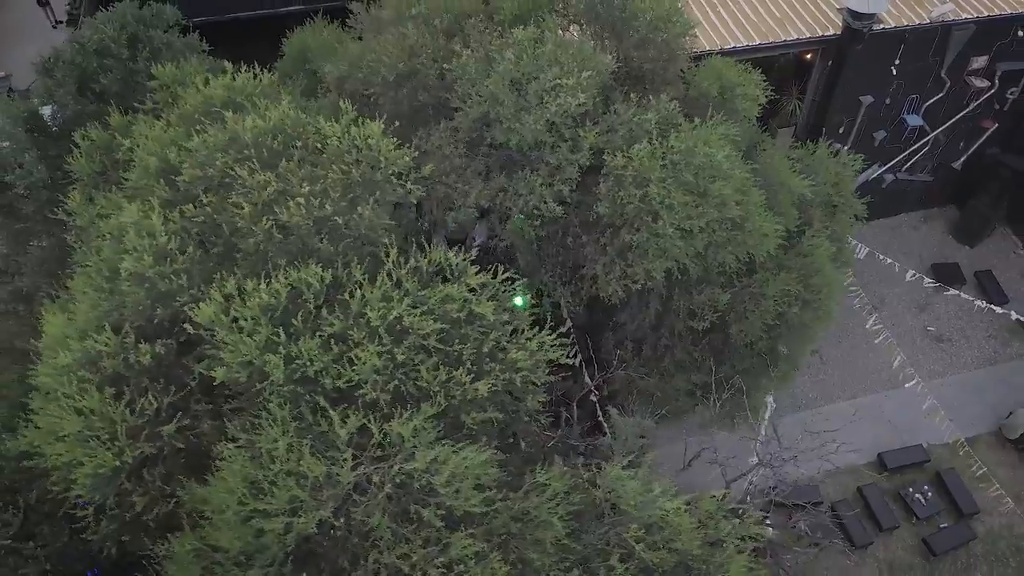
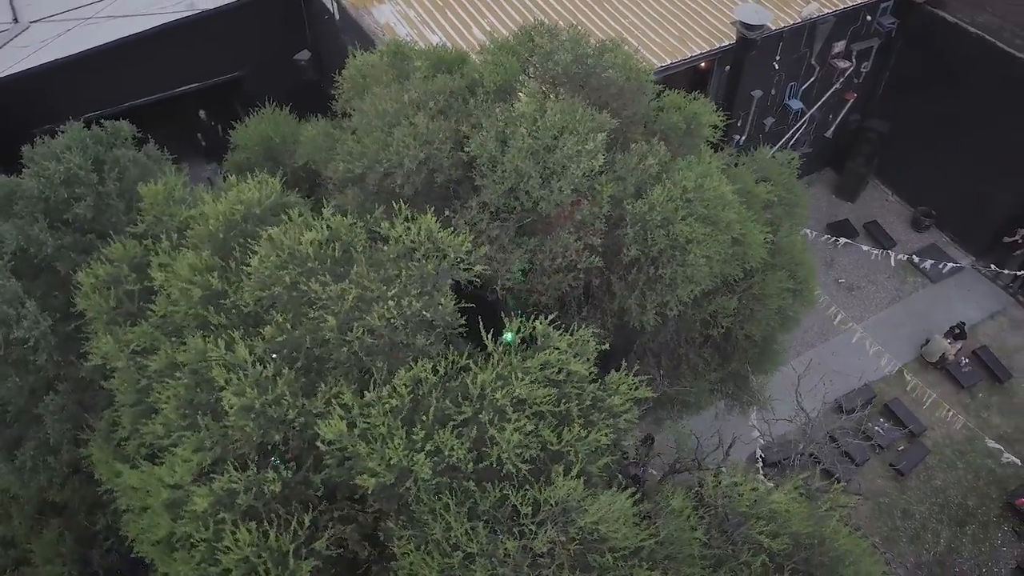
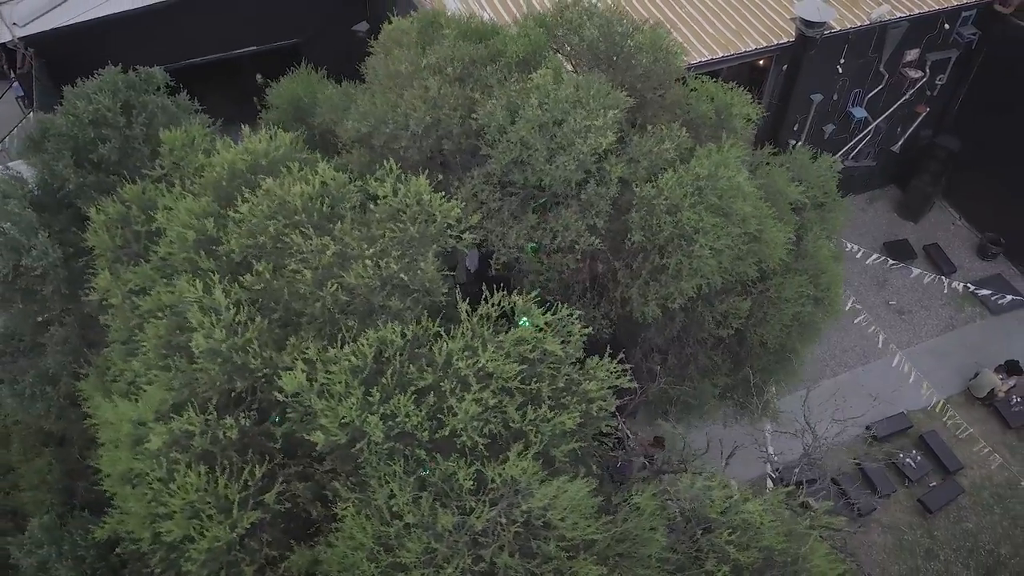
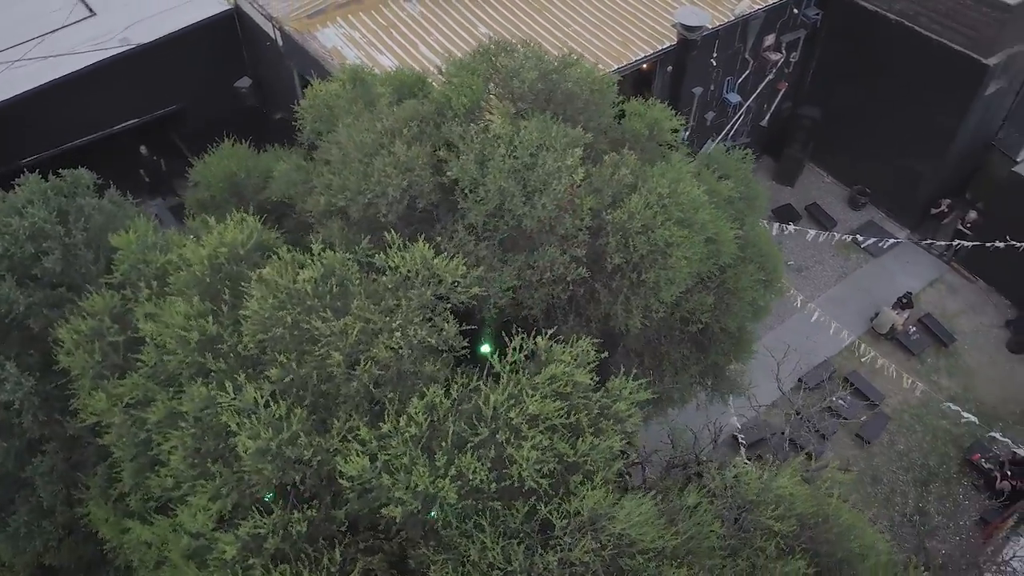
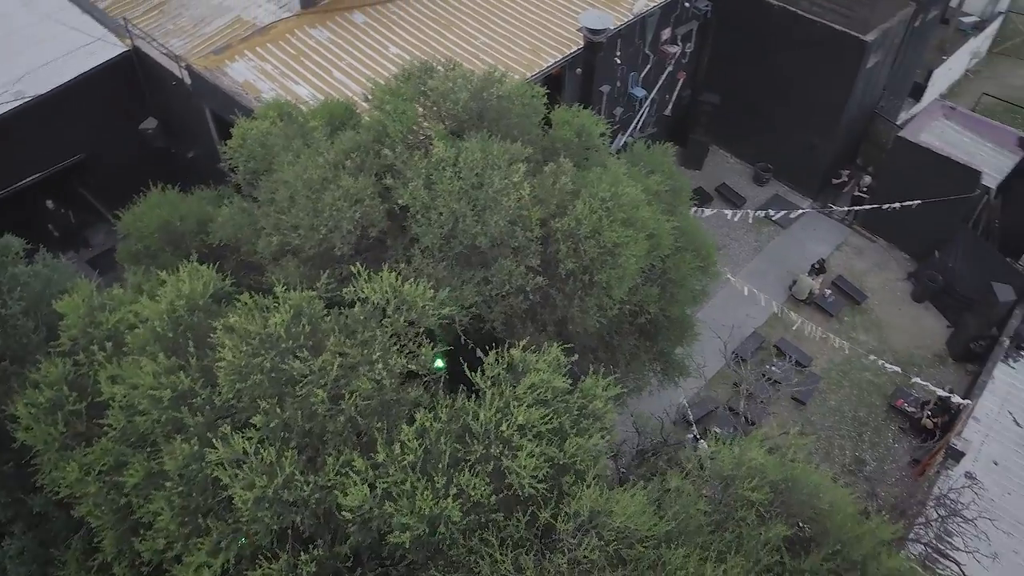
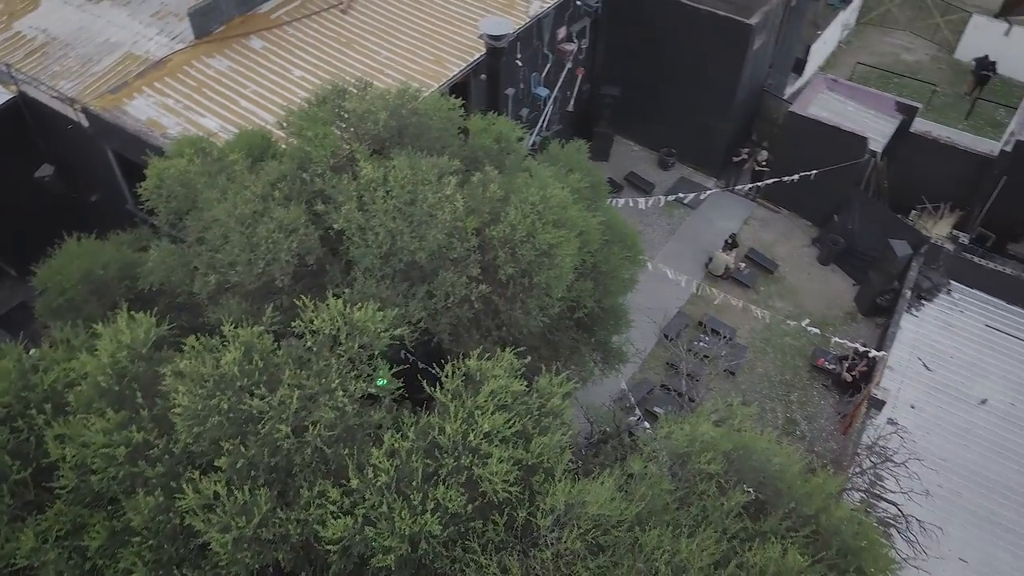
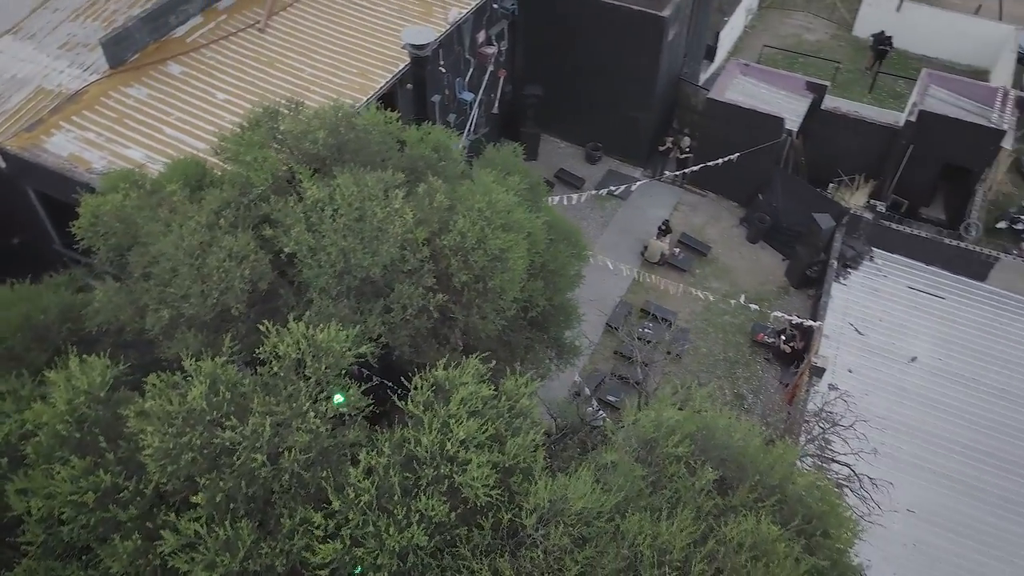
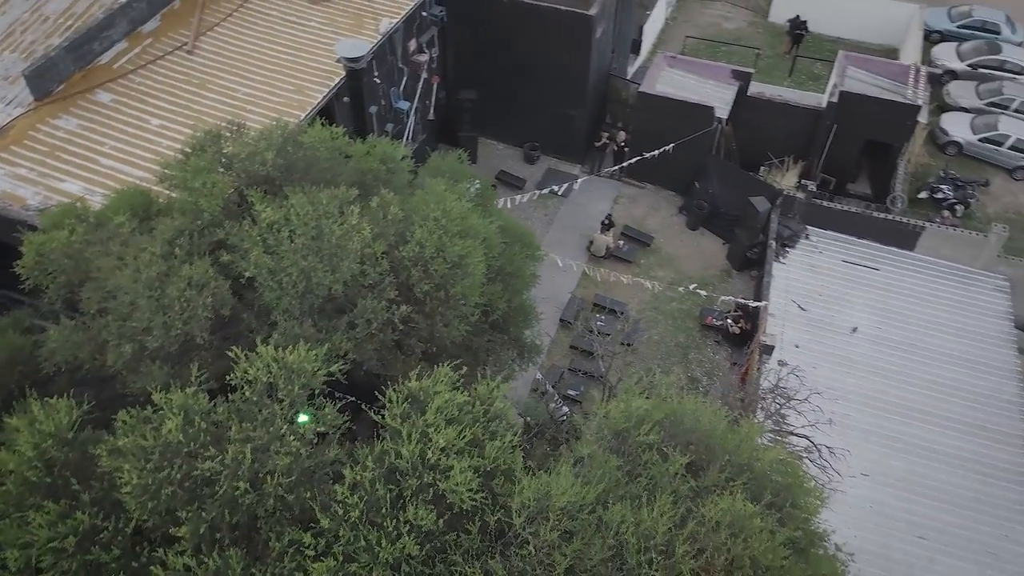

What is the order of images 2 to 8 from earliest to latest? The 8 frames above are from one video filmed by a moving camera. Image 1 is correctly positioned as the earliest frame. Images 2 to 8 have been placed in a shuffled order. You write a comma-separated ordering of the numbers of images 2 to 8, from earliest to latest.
3, 2, 4, 5, 6, 7, 8
